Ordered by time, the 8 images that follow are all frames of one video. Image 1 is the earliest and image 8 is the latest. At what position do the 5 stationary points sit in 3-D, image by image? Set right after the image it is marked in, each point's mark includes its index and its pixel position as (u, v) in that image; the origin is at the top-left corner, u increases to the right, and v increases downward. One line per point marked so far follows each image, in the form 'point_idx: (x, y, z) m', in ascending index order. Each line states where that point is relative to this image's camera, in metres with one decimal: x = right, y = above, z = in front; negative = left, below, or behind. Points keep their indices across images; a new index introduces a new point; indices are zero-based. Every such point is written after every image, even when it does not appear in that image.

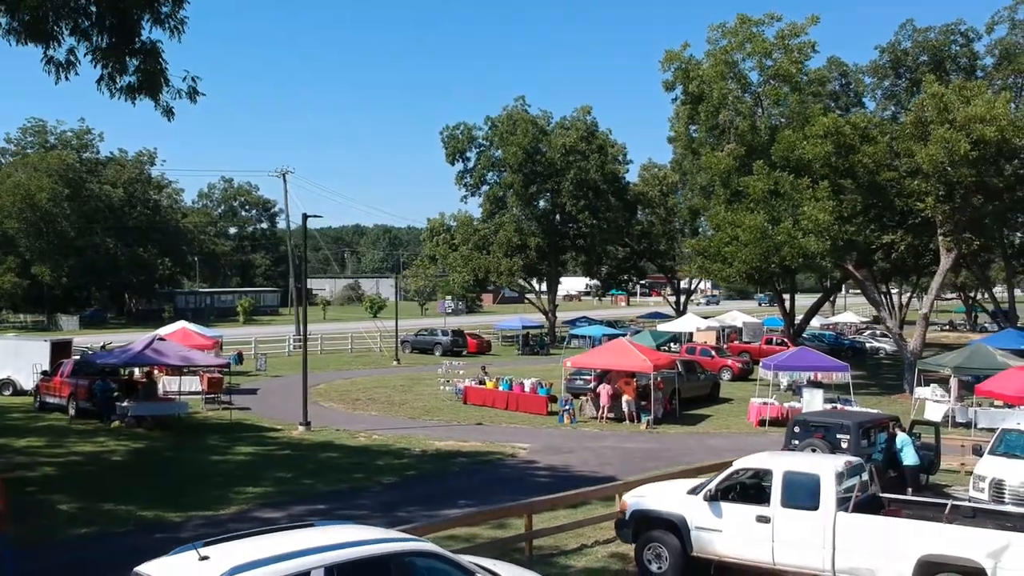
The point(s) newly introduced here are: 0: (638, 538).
0: (+1.6, -3.1, +11.0) m
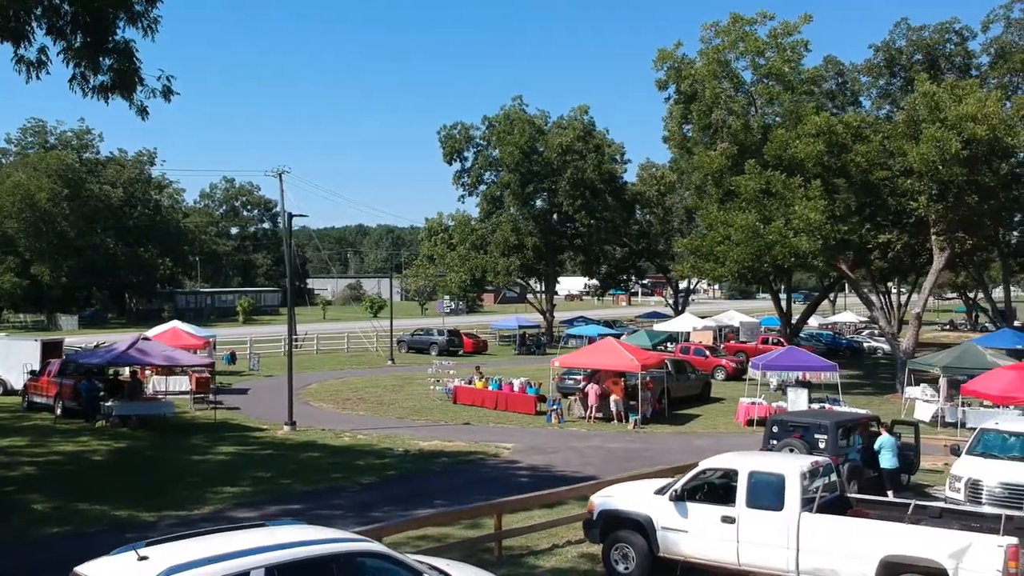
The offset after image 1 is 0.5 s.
0: (+1.2, -3.1, +10.9) m
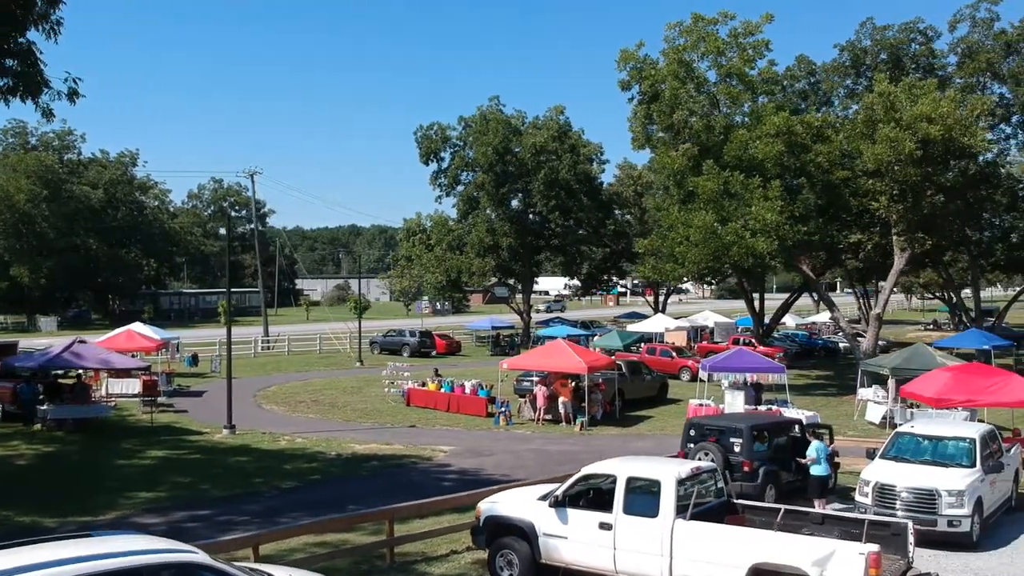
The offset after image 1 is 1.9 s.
0: (-0.3, -3.1, +10.8) m
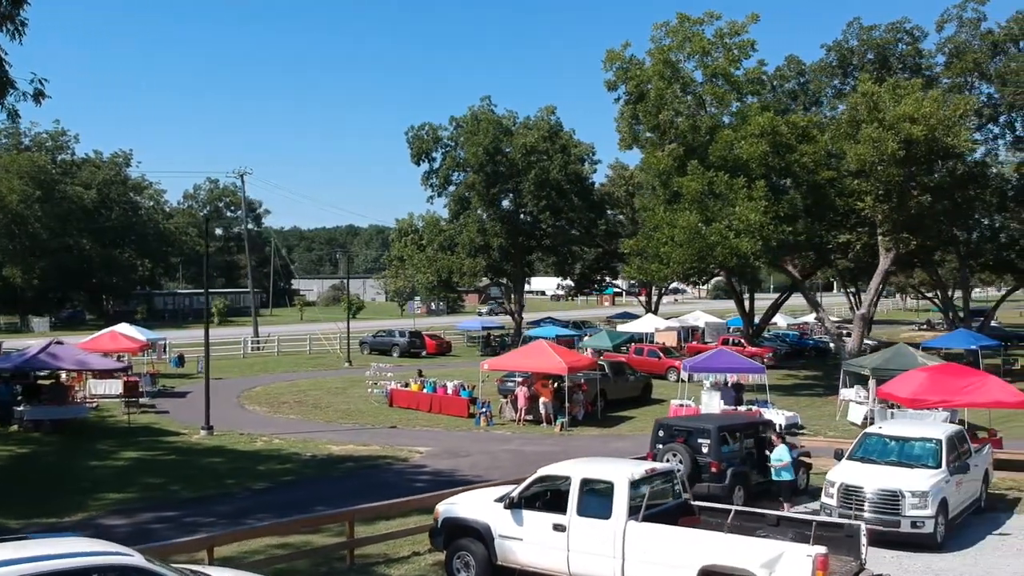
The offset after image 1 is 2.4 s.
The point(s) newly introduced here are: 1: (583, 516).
0: (-0.8, -3.2, +10.8) m
1: (+0.8, -2.6, +9.9) m
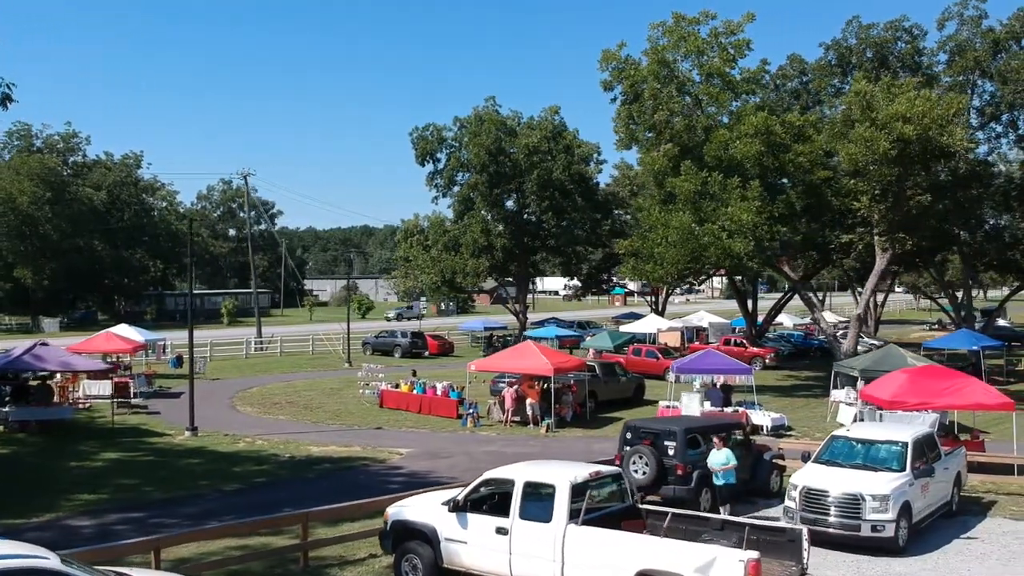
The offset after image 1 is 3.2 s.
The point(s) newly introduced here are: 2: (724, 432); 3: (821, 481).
0: (-1.4, -3.2, +10.8) m
1: (+0.2, -2.6, +9.9) m
2: (+3.6, -2.5, +15.2) m
3: (+4.6, -2.9, +13.1) m
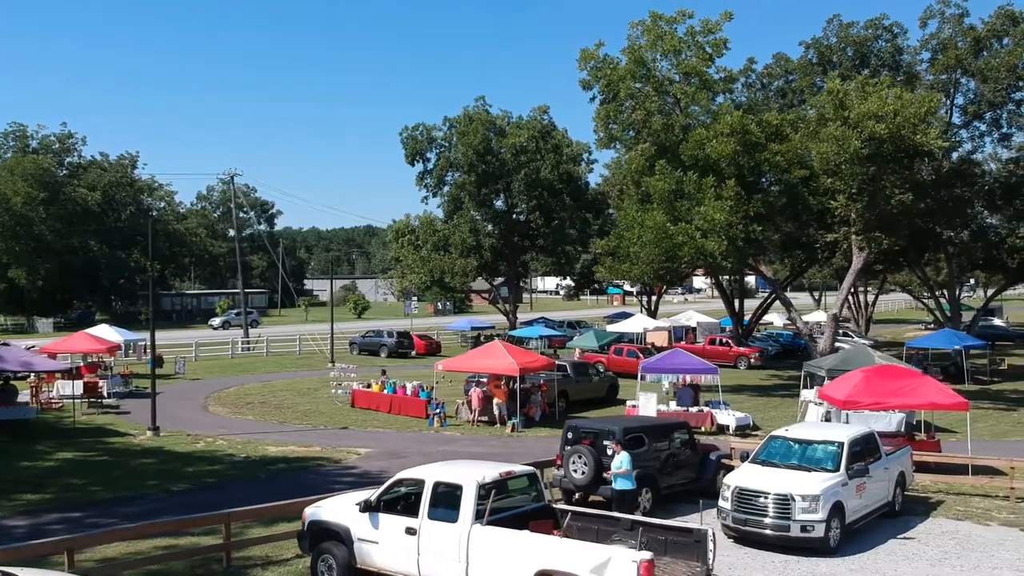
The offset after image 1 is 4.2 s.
0: (-2.4, -3.2, +10.8) m
1: (-0.9, -2.6, +9.9) m
2: (+2.6, -2.4, +15.2) m
3: (+3.6, -2.9, +13.0) m
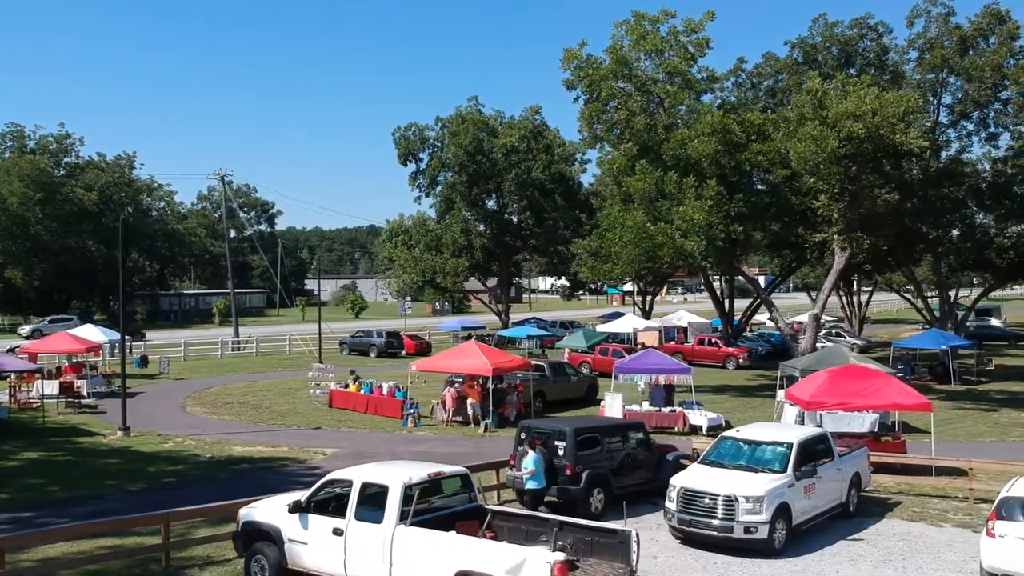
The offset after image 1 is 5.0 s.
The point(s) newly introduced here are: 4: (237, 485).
0: (-3.2, -3.2, +10.8) m
1: (-1.7, -2.6, +9.9) m
2: (+1.8, -2.5, +15.1) m
3: (+2.8, -2.9, +13.0) m
4: (-5.2, -3.8, +16.8) m
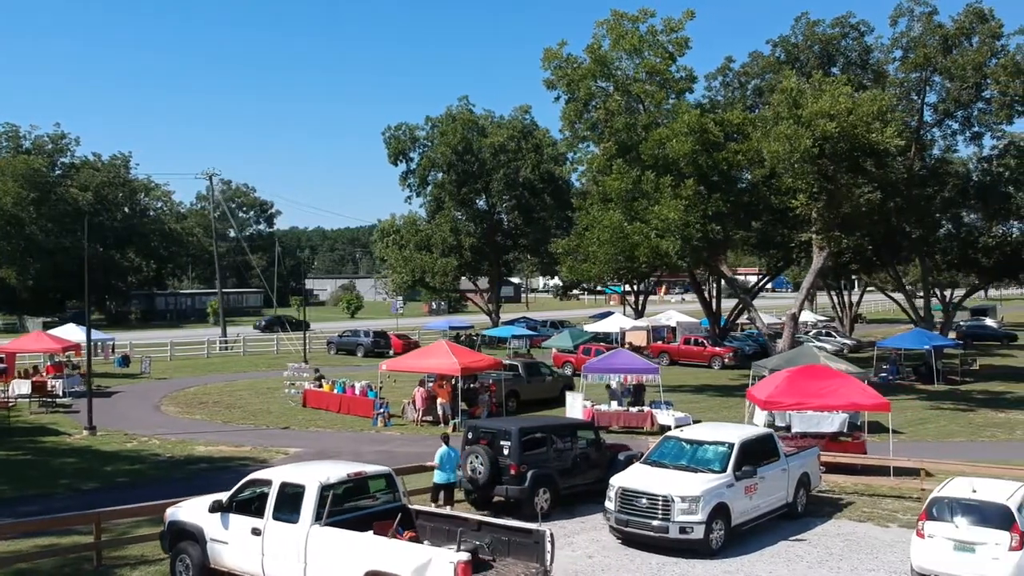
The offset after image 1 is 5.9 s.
0: (-4.2, -3.2, +10.8) m
1: (-2.6, -2.6, +9.9) m
2: (+1.0, -2.4, +15.1) m
3: (+1.9, -2.8, +13.0) m
4: (-6.1, -3.8, +16.9) m
